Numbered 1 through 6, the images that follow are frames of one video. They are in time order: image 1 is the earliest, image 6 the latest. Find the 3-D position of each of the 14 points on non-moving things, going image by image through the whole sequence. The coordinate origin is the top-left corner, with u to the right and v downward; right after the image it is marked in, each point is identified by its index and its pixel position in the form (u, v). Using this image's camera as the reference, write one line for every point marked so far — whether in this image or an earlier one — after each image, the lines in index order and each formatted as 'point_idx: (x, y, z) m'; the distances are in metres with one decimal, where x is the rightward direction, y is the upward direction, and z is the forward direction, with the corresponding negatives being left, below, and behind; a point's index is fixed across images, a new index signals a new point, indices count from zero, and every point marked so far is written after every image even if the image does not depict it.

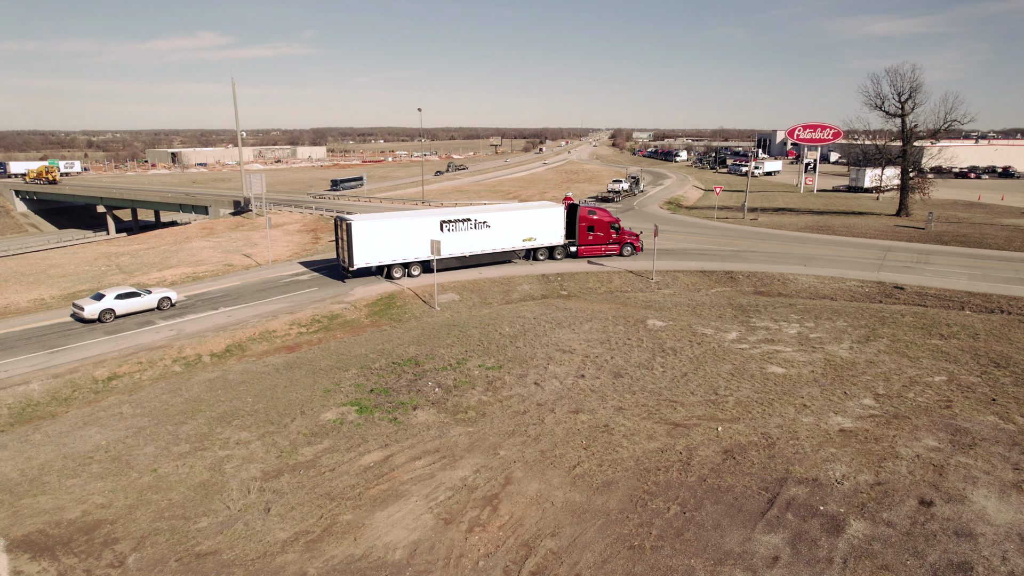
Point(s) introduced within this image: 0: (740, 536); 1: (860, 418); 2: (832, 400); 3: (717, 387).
0: (+3.4, -3.7, +11.3) m
1: (+7.2, -2.7, +15.7) m
2: (+7.0, -2.5, +16.6) m
3: (+4.7, -2.3, +17.4) m
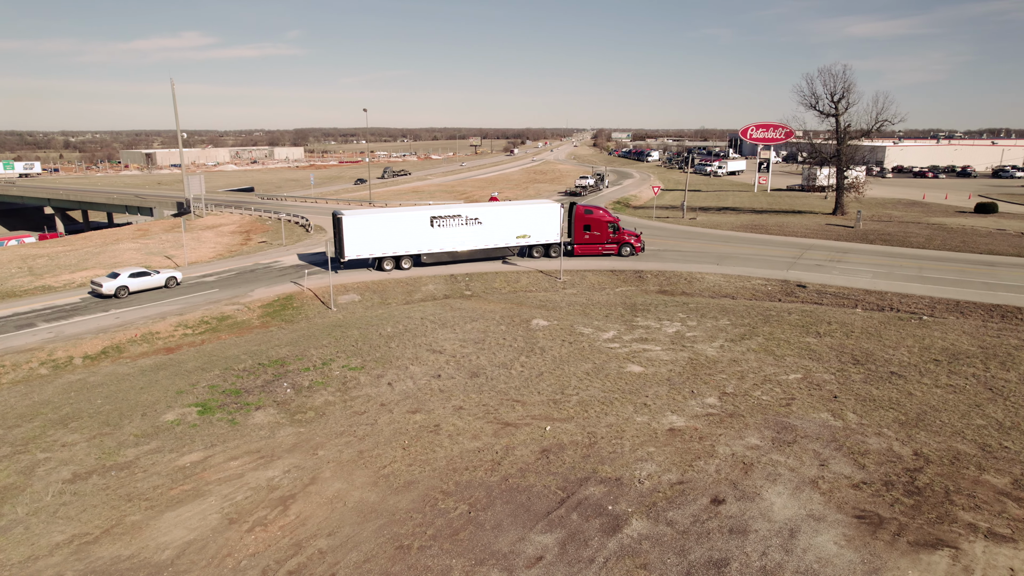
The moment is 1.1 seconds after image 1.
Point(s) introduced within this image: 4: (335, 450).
0: (0.0, -3.7, +11.3) m
1: (+3.8, -2.7, +15.8) m
2: (+3.5, -2.4, +16.7) m
3: (+1.2, -2.3, +17.4) m
4: (-3.4, -3.1, +14.4) m
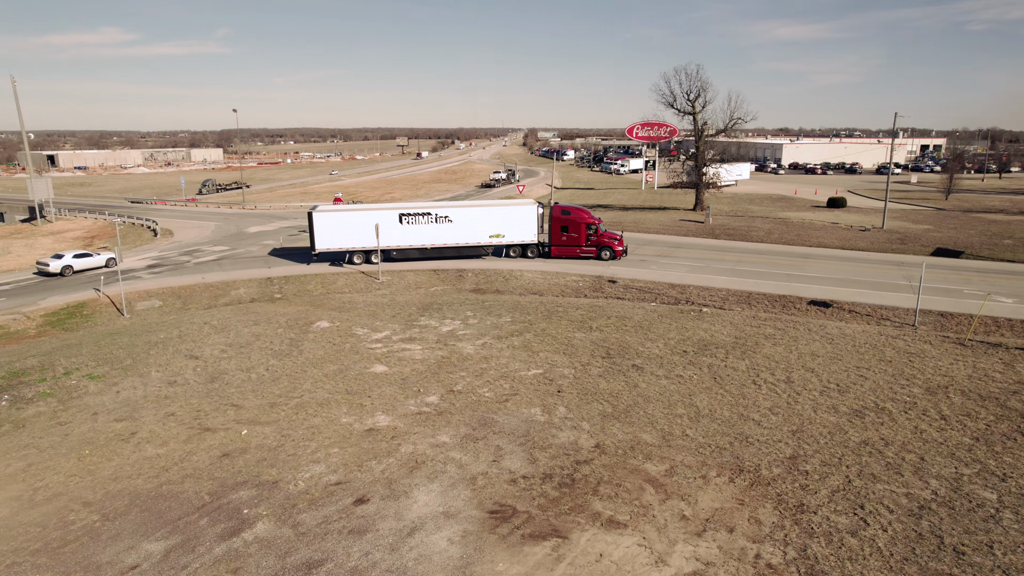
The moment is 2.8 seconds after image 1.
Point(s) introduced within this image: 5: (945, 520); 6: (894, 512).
0: (-5.6, -3.7, +11.0) m
1: (-2.2, -2.6, +15.8) m
2: (-2.5, -2.4, +16.6) m
3: (-4.9, -2.3, +17.2) m
4: (-9.2, -3.2, +13.9) m
5: (+6.6, -3.5, +11.5) m
6: (+6.0, -3.5, +11.8) m
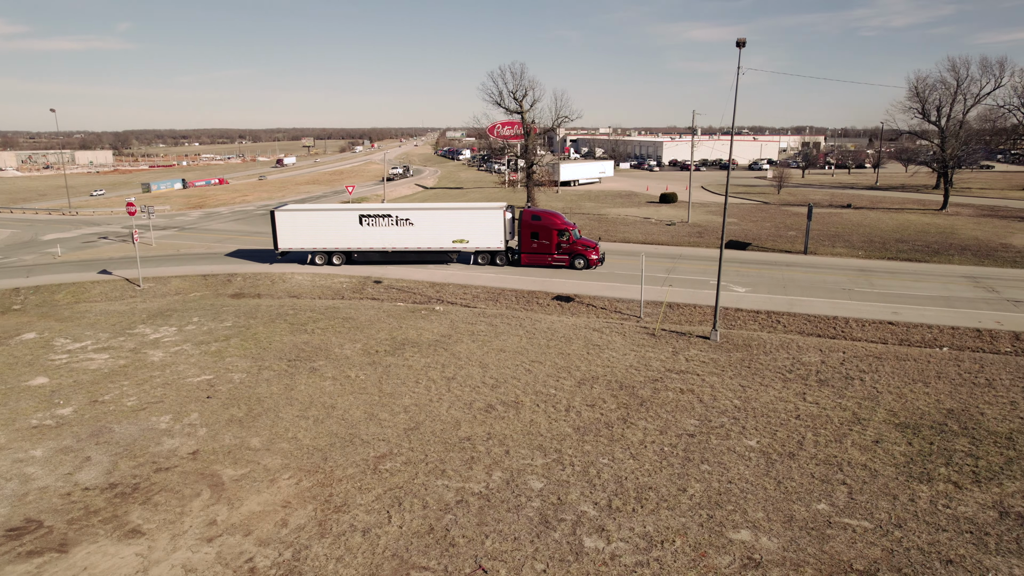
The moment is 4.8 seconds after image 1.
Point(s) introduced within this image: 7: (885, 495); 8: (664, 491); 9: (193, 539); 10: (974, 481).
0: (-12.8, -4.0, +10.2) m
1: (-9.9, -2.8, +15.2) m
2: (-10.2, -2.6, +16.1) m
3: (-12.7, -2.5, +16.4) m
4: (-16.6, -3.6, +12.7) m
5: (-0.6, -3.5, +11.8) m
6: (-1.3, -3.4, +12.0) m
7: (+5.9, -3.3, +12.0) m
8: (+2.4, -3.3, +12.2) m
9: (-4.7, -3.7, +11.2) m
10: (+7.5, -3.1, +12.4) m
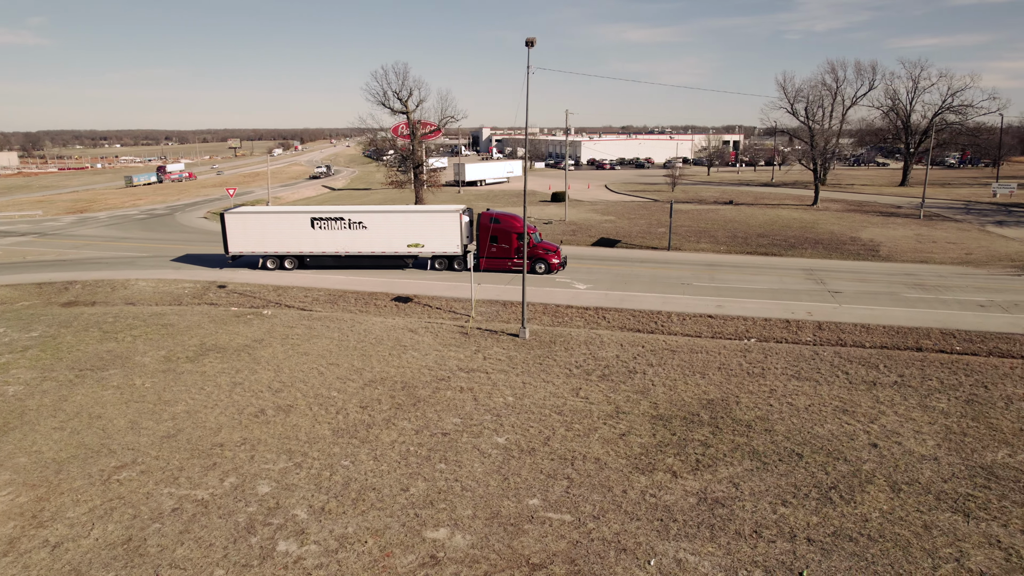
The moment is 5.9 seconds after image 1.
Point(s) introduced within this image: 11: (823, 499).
0: (-17.0, -4.3, +9.1) m
1: (-14.5, -3.1, +14.4) m
2: (-15.0, -2.9, +15.2) m
3: (-17.4, -2.9, +15.4) m
4: (-21.1, -4.0, +11.4) m
5: (-5.1, -3.6, +11.6) m
6: (-5.7, -3.5, +11.8) m
7: (+1.5, -3.2, +12.3) m
8: (-2.0, -3.3, +12.2) m
9: (-9.0, -3.9, +10.7) m
10: (+3.0, -3.0, +12.8) m
11: (+4.8, -3.3, +11.8) m
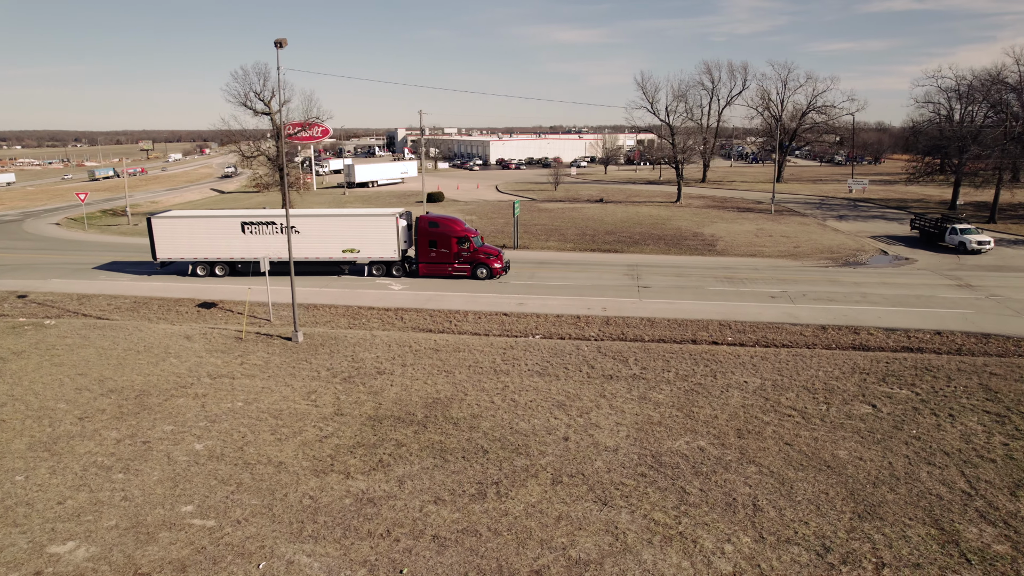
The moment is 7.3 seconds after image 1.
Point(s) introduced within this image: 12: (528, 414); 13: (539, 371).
0: (-22.1, -4.8, +7.7) m
1: (-20.0, -3.5, +13.1) m
2: (-20.5, -3.3, +13.9) m
3: (-23.0, -3.3, +13.9) m
4: (-26.3, -4.5, +9.6) m
5: (-10.4, -3.8, +11.1) m
6: (-11.1, -3.8, +11.2) m
7: (-3.9, -3.3, +12.2) m
8: (-7.4, -3.4, +11.9) m
9: (-14.3, -4.1, +9.9) m
10: (-2.4, -3.1, +12.9) m
11: (-0.5, -3.3, +12.0) m
12: (+0.3, -2.5, +15.1) m
13: (+0.7, -1.9, +17.8) m
